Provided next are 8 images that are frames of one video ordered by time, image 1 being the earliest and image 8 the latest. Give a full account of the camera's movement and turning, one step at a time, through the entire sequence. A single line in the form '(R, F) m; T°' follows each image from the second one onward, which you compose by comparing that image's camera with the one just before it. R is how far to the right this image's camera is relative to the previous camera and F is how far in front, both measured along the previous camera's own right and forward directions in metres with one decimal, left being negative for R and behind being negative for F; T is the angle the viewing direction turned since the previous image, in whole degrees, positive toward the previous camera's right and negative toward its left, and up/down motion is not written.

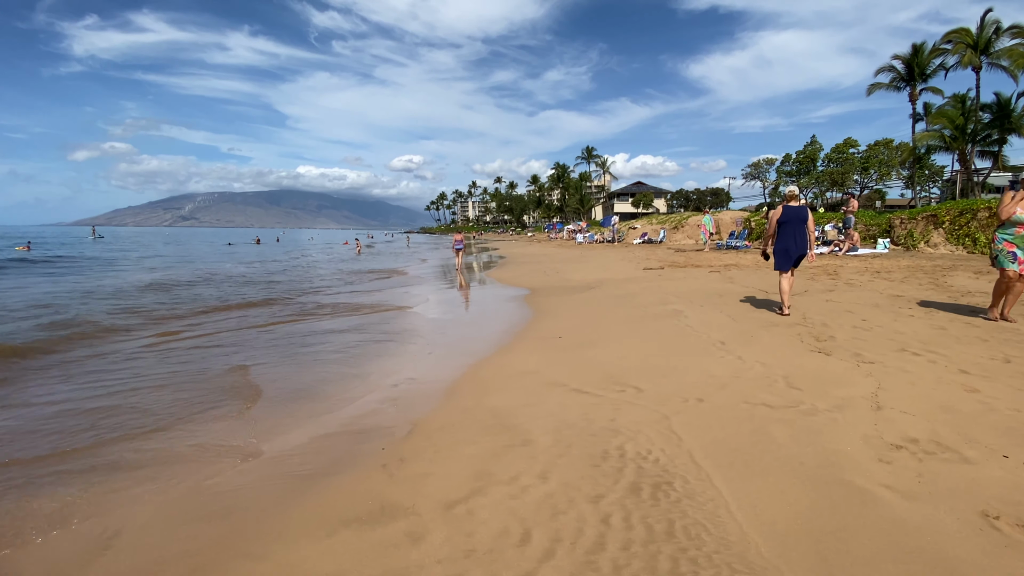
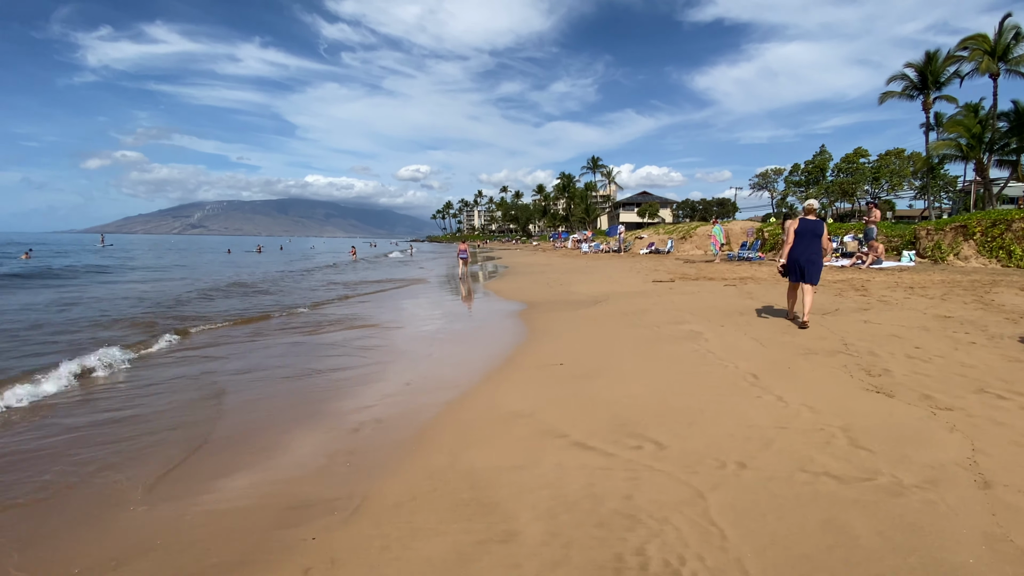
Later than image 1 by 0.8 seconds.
(+0.1, +1.0) m; -1°
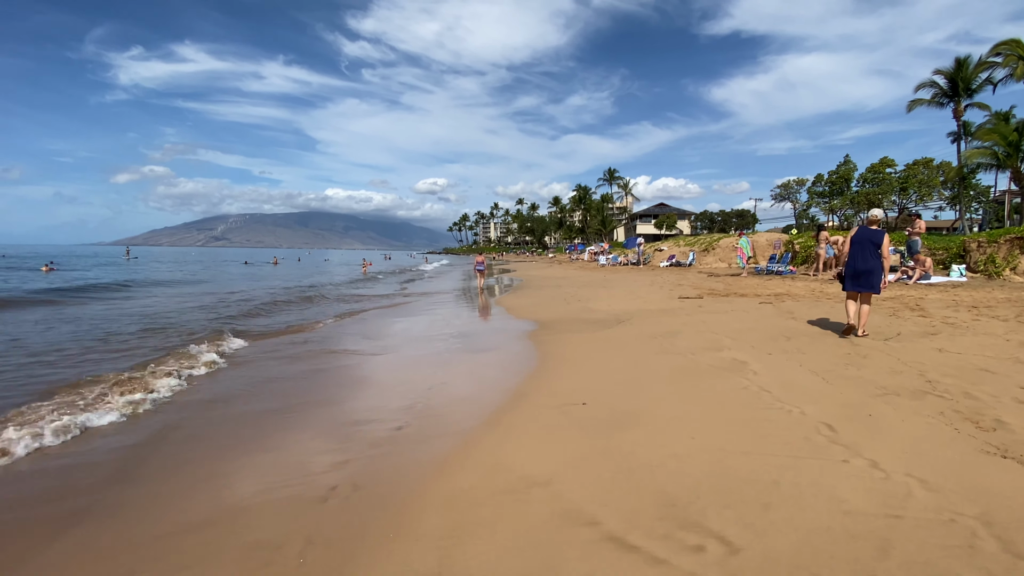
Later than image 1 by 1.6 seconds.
(0.0, +0.9) m; -2°
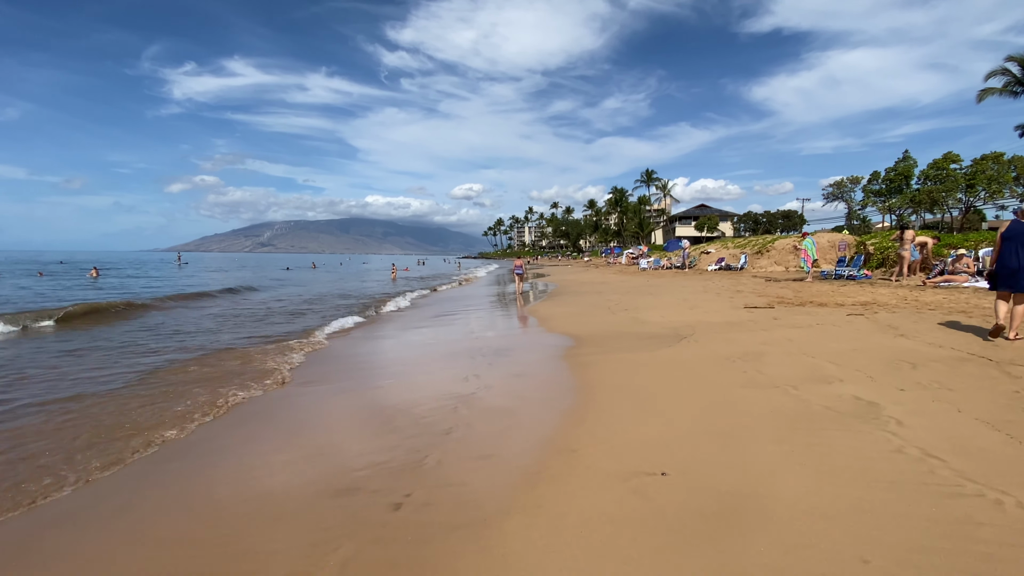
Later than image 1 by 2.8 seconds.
(-0.1, +1.4) m; -4°
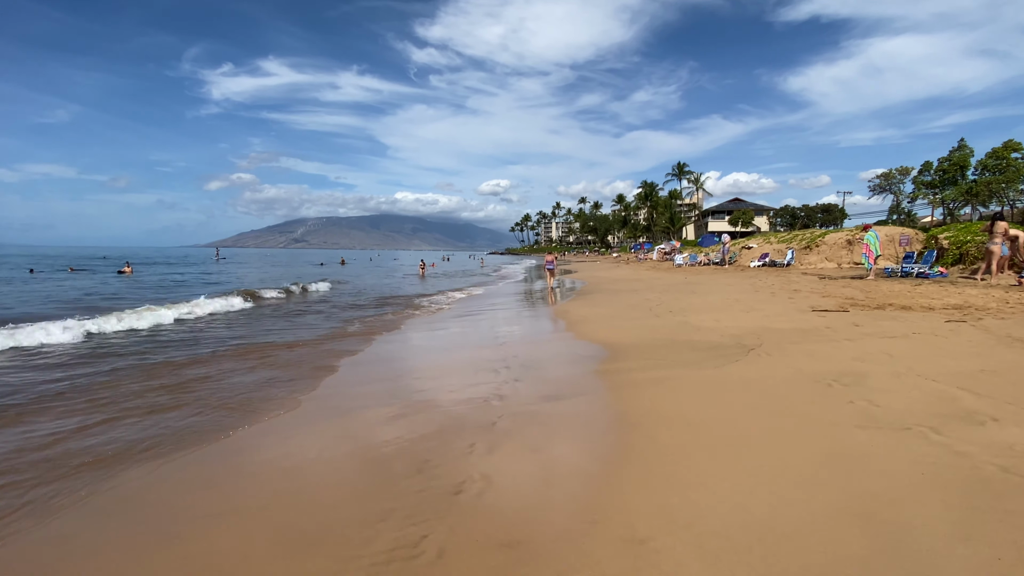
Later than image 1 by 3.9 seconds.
(-0.1, +1.2) m; -3°
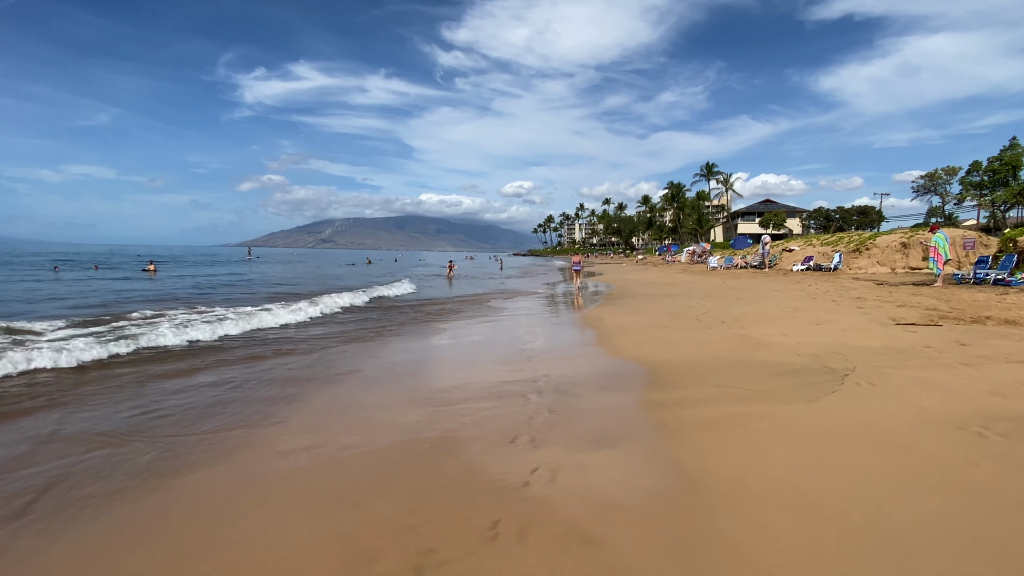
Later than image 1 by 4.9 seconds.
(-0.1, +1.2) m; -2°
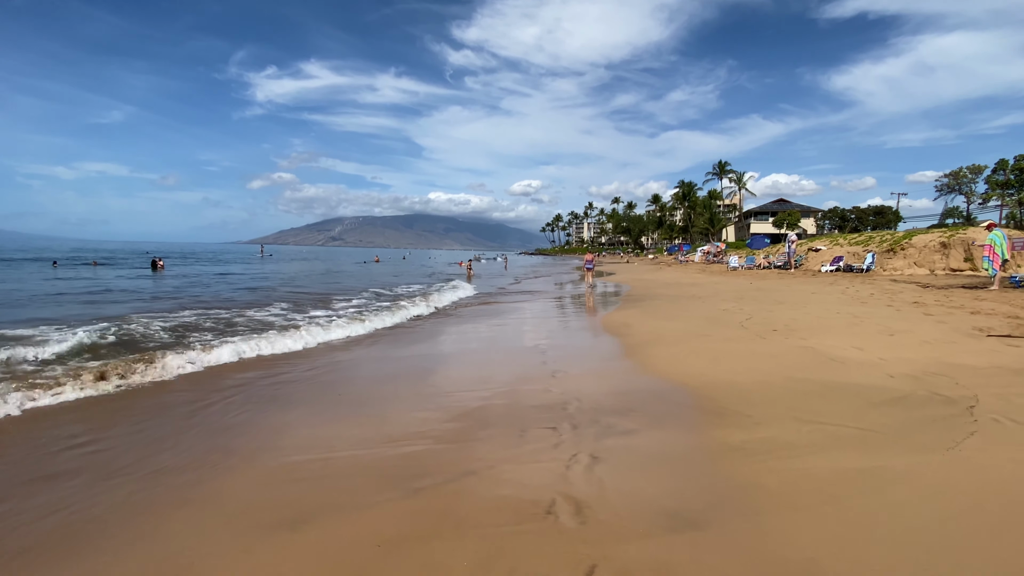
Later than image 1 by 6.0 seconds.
(-0.2, +1.2) m; -1°
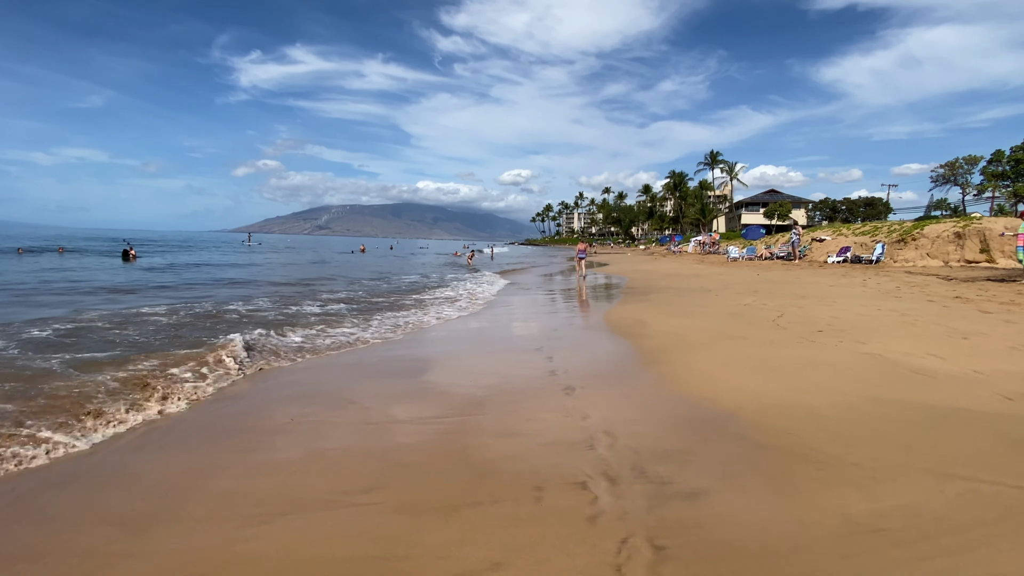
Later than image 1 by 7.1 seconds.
(-0.1, +1.3) m; +1°
